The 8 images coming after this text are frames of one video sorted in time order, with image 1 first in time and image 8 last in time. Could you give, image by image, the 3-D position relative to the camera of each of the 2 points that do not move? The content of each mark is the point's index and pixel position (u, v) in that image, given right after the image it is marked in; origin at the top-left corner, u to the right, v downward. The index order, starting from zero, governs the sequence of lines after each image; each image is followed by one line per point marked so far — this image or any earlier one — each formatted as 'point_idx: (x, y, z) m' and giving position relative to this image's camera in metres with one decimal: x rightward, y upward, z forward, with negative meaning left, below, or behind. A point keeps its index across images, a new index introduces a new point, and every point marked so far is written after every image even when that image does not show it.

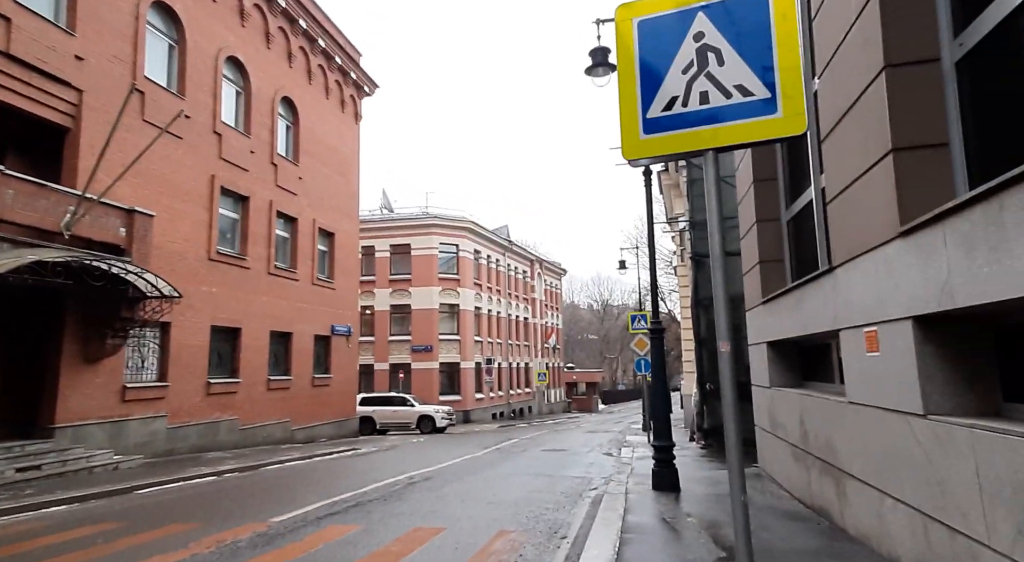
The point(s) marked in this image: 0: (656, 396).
0: (+2.2, -1.7, +9.7) m
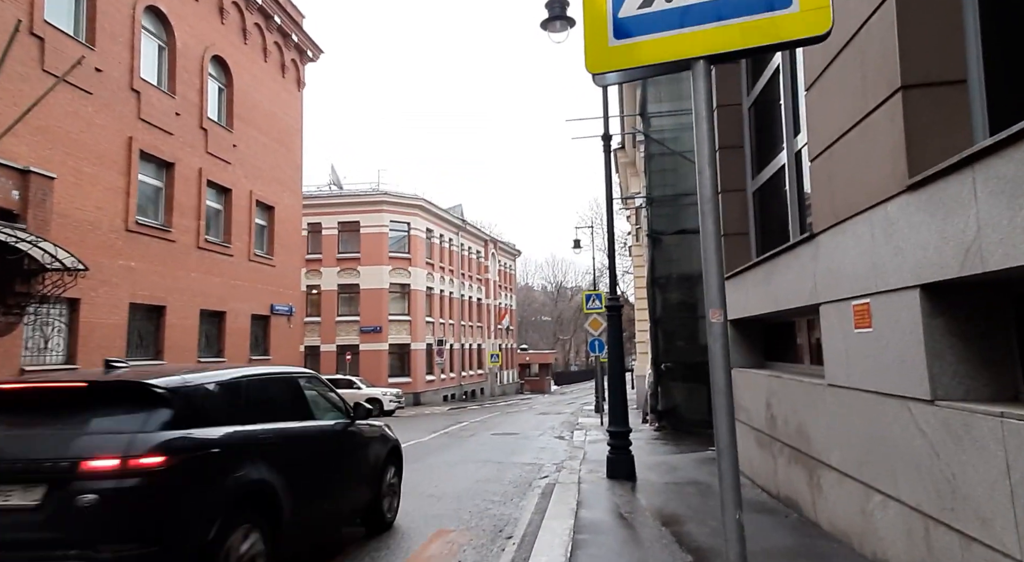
0: (+1.4, -1.3, +9.0) m
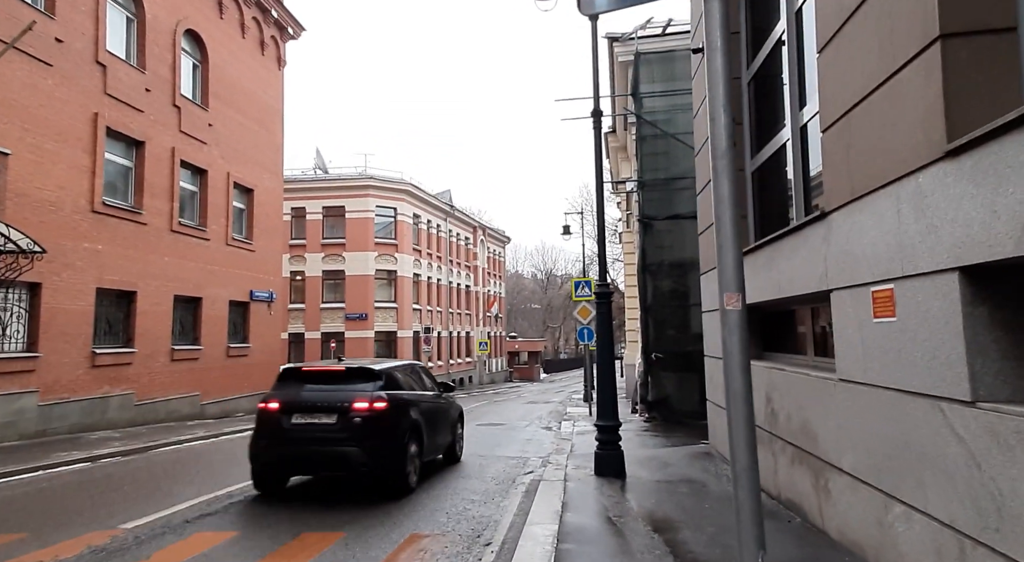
0: (+1.2, -1.1, +8.5) m
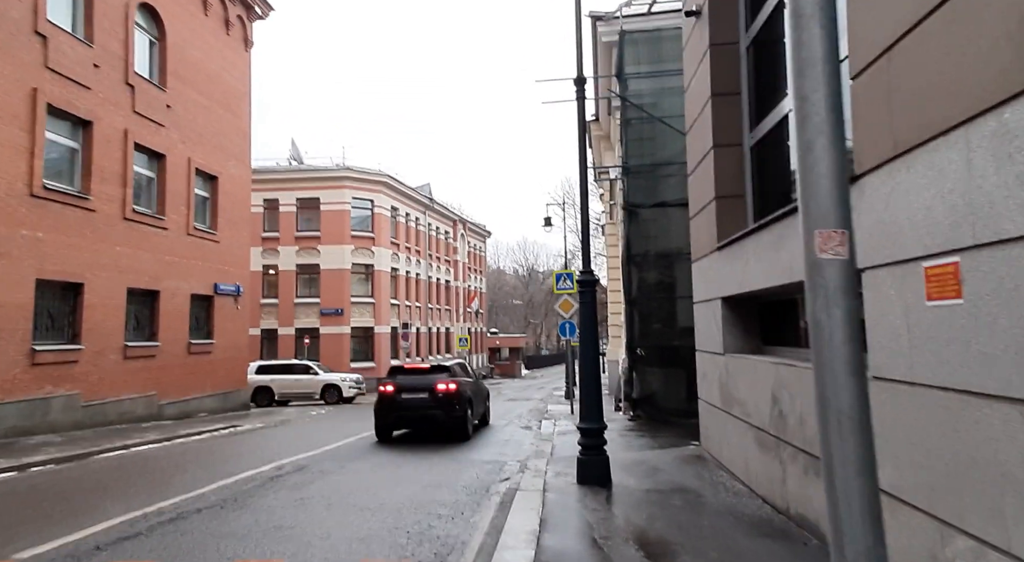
0: (+0.9, -0.9, +7.7) m
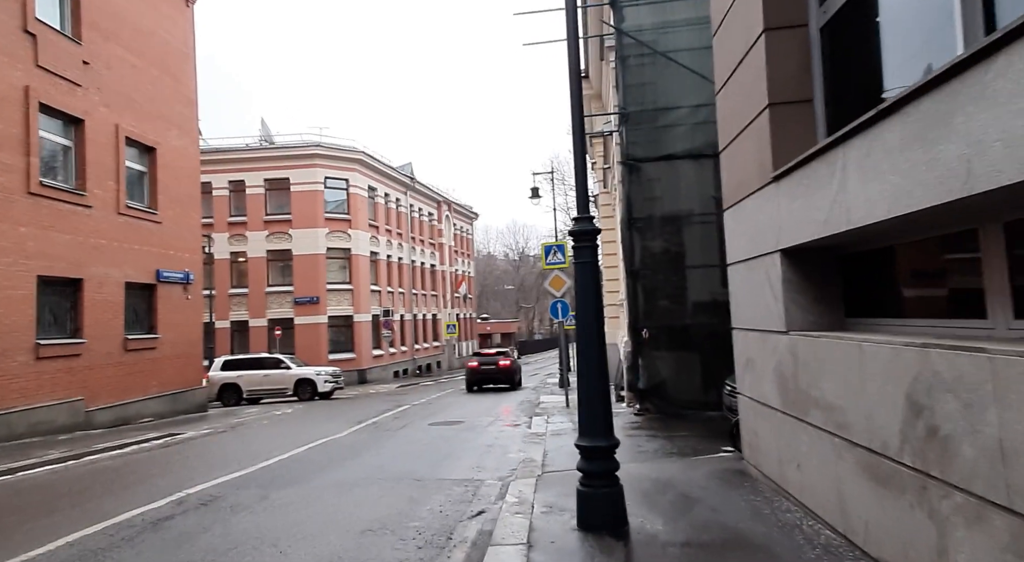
0: (+0.6, -0.5, +5.3) m
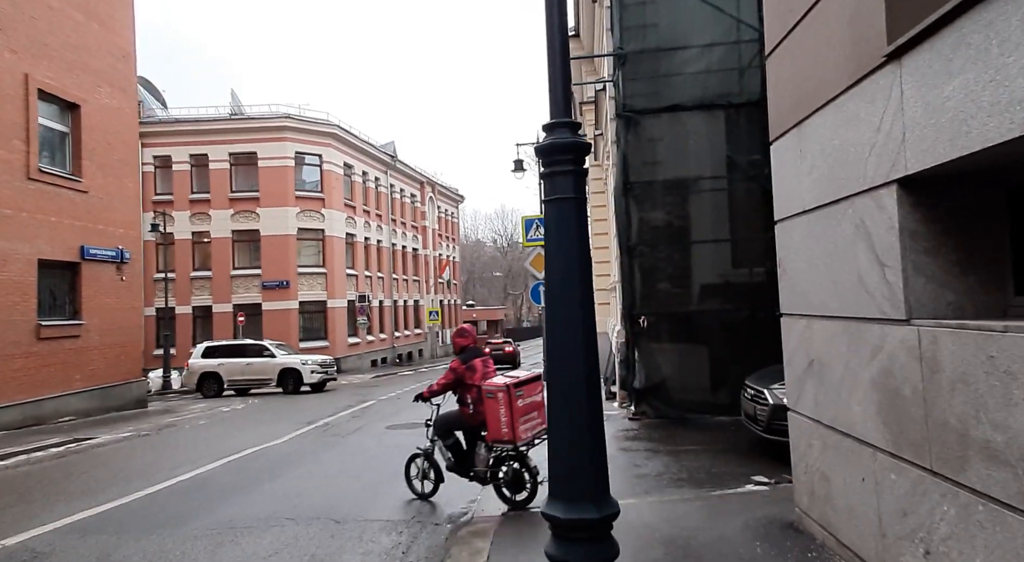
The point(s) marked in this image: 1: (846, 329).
0: (+0.3, -0.3, +3.1) m
1: (+1.9, -0.3, +3.7) m
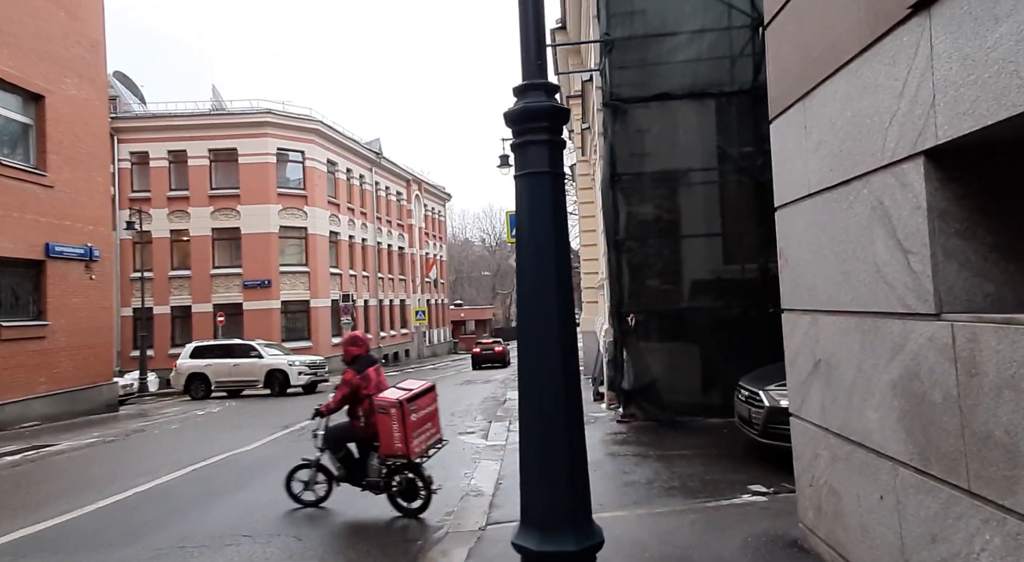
0: (+0.1, -0.2, +2.6) m
1: (+1.7, -0.2, +3.2) m
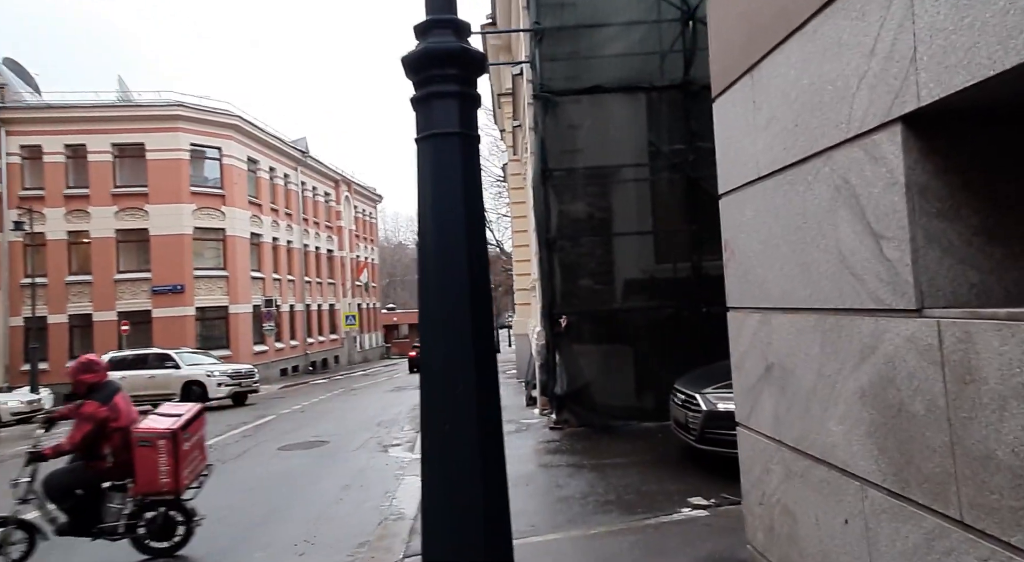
0: (-0.2, -0.2, +2.0) m
1: (+1.4, -0.2, +2.8) m
